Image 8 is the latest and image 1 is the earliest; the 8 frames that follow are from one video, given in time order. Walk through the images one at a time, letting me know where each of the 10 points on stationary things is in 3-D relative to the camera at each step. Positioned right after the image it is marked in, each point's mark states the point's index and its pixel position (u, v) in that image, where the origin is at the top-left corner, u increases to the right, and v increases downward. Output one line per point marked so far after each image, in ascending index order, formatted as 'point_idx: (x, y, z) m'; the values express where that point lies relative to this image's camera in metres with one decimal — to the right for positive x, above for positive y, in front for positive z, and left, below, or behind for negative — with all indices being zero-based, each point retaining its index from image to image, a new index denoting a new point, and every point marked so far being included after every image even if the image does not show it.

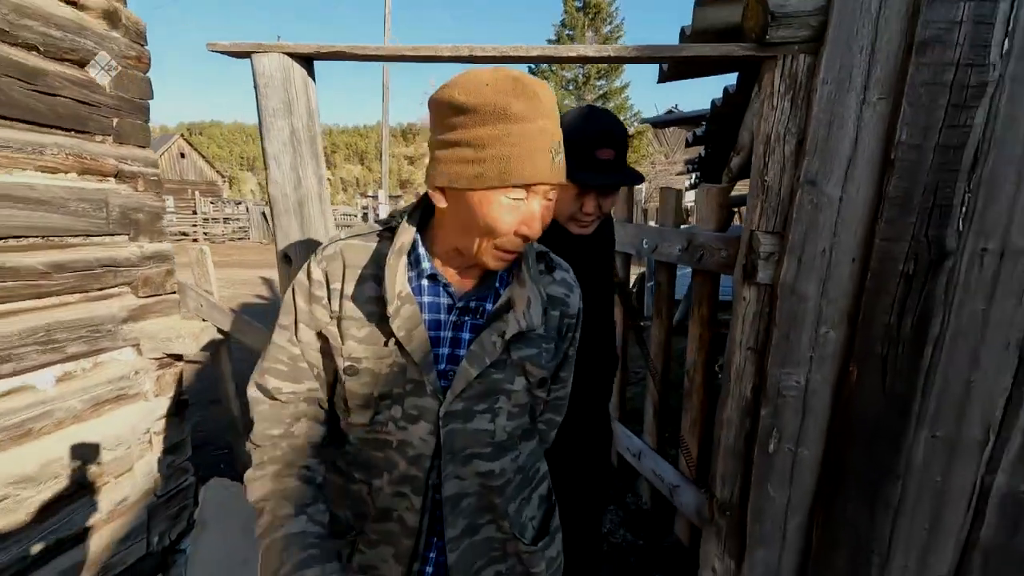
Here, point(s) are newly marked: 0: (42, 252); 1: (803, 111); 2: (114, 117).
0: (-1.6, +0.1, +1.8) m
1: (+0.8, +0.5, +1.5) m
2: (-1.5, +0.7, +2.1) m
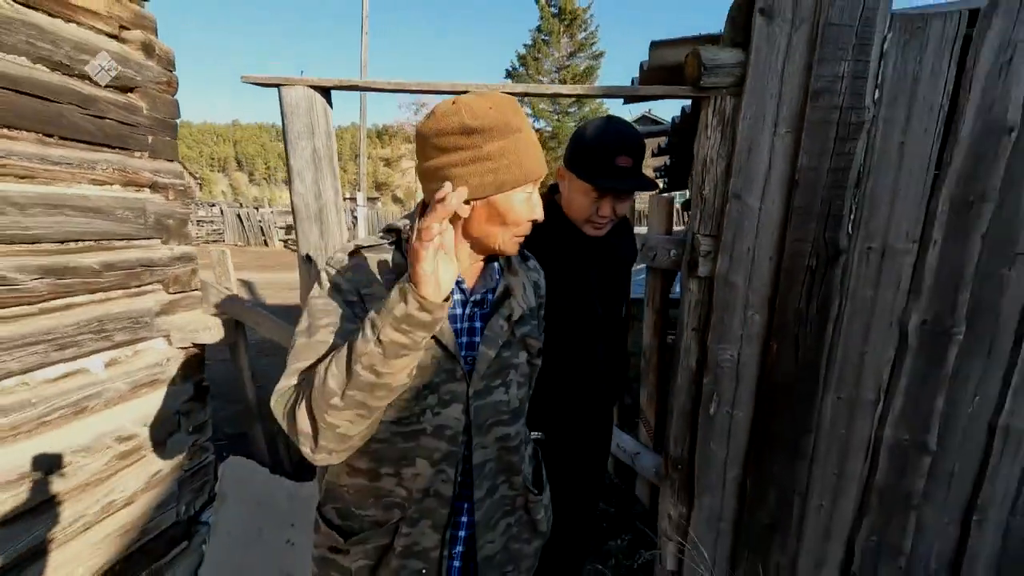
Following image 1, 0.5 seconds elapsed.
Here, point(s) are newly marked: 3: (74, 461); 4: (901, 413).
0: (-1.6, +0.1, +2.1) m
1: (+0.7, +0.5, +1.8) m
2: (-1.6, +0.7, +2.4) m
3: (-1.6, -0.6, +2.0) m
4: (+1.4, -0.4, +1.9) m
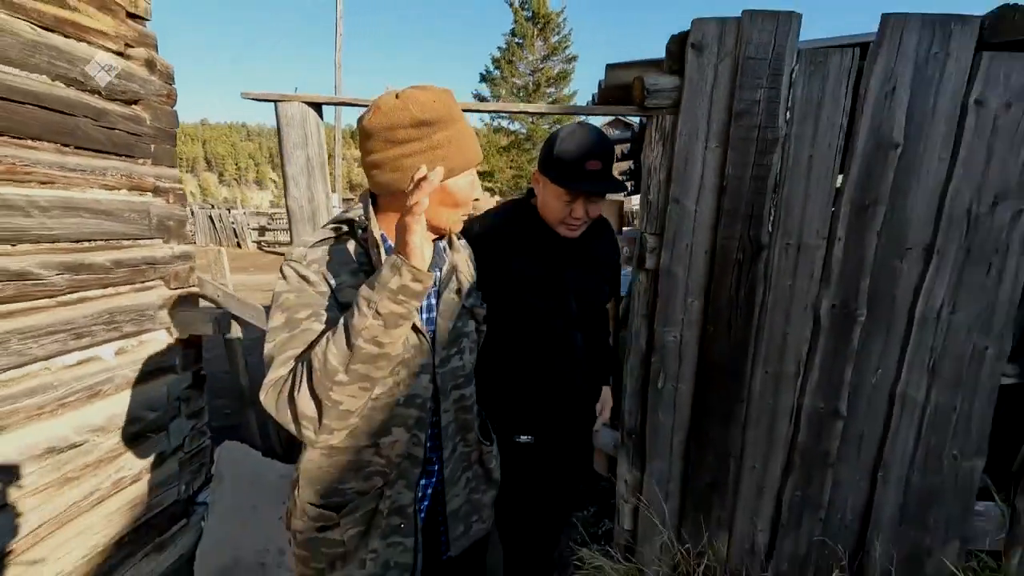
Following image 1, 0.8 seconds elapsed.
0: (-1.7, +0.2, +2.3) m
1: (+0.6, +0.6, +2.2) m
2: (-1.7, +0.7, +2.6) m
3: (-1.7, -0.6, +2.2) m
4: (+1.3, -0.4, +2.3) m
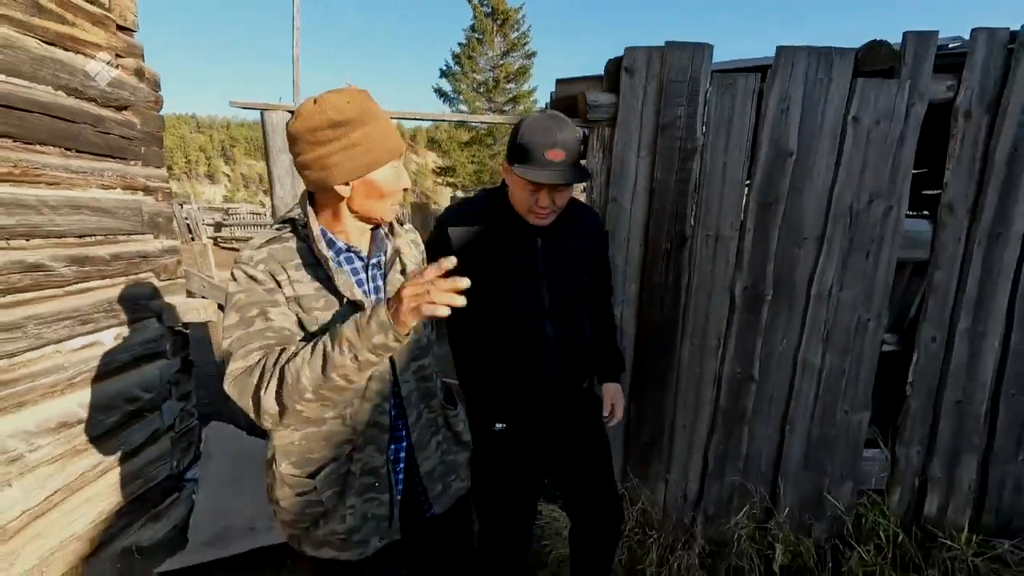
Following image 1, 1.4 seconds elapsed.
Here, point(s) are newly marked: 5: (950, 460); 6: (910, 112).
0: (-1.9, +0.2, +2.5) m
1: (+0.5, +0.6, +2.5) m
2: (-1.9, +0.7, +2.8) m
3: (-1.9, -0.6, +2.4) m
4: (+1.1, -0.3, +2.7) m
5: (+2.3, -0.9, +2.8) m
6: (+1.8, +0.8, +2.5) m
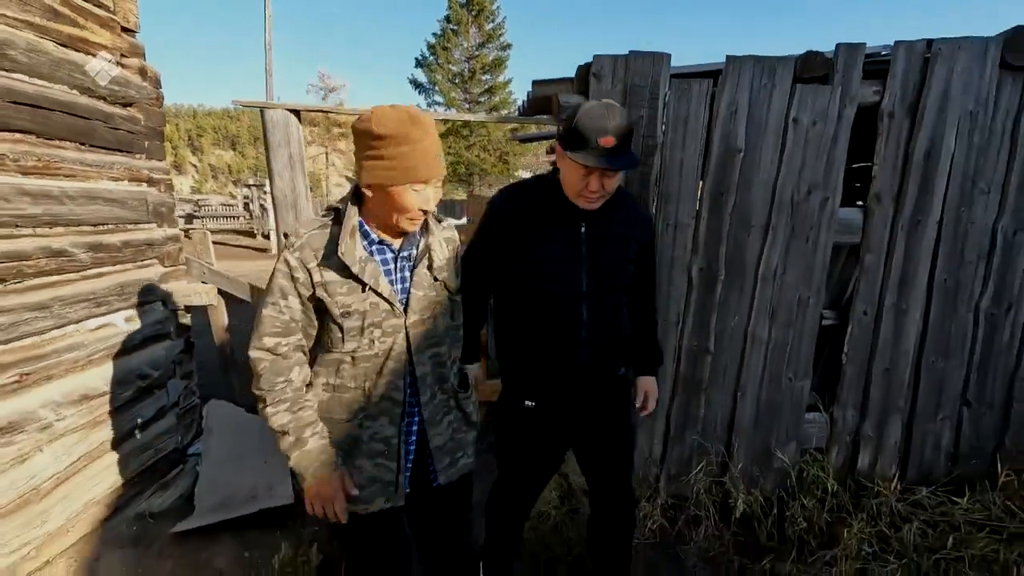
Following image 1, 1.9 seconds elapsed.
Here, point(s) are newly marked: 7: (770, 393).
0: (-2.0, +0.3, +2.7) m
1: (+0.4, +0.7, +2.8) m
2: (-2.0, +0.8, +3.0) m
3: (-2.0, -0.5, +2.6) m
4: (+1.0, -0.2, +3.0) m
5: (+2.2, -0.8, +3.2) m
6: (+1.7, +0.9, +2.8) m
7: (+1.5, -0.6, +3.1) m
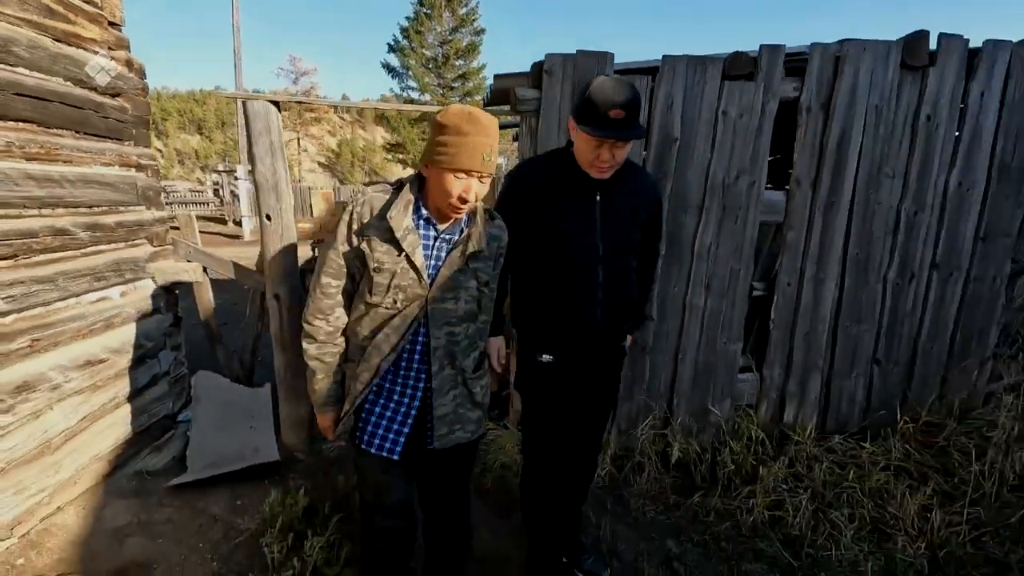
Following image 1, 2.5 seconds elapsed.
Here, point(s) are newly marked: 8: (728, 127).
0: (-2.2, +0.4, +2.9) m
1: (+0.1, +0.9, +3.2) m
2: (-2.3, +1.0, +3.2) m
3: (-2.2, -0.4, +2.9) m
4: (+0.8, -0.1, +3.4) m
5: (+2.0, -0.6, +3.7) m
6: (+1.5, +1.1, +3.2) m
7: (+1.3, -0.4, +3.6) m
8: (+1.3, +1.0, +3.2) m
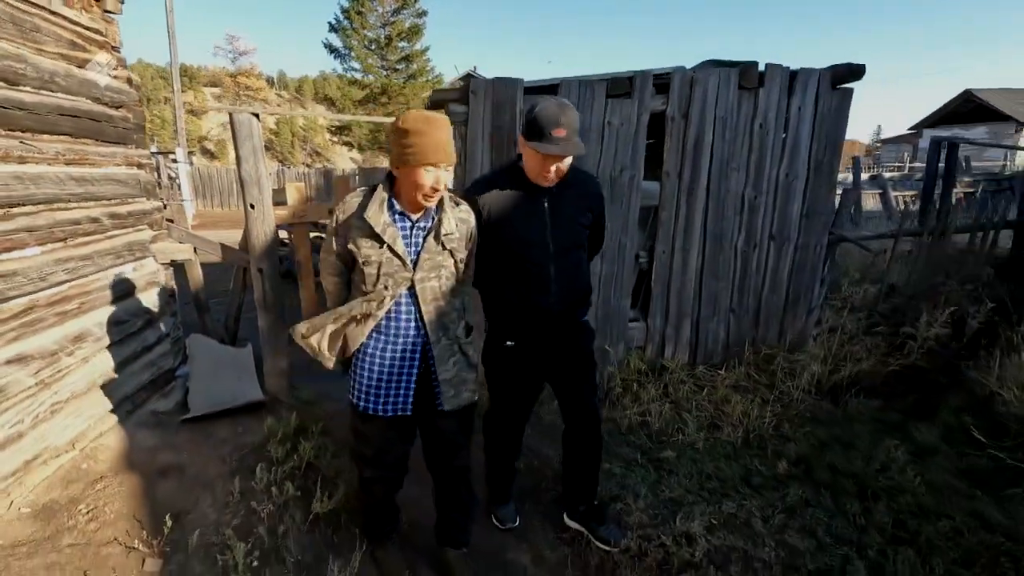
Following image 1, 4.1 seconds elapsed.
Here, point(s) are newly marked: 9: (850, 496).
0: (-2.7, +0.6, +3.6) m
1: (-0.4, +1.1, +4.1) m
2: (-2.8, +1.1, +3.9) m
3: (-2.6, -0.2, +3.6) m
4: (+0.3, +0.2, +4.4) m
5: (+1.5, -0.3, +4.8) m
6: (+1.0, +1.3, +4.2) m
7: (+0.8, -0.2, +4.6) m
8: (+0.8, +1.2, +4.2) m
9: (+1.9, -1.2, +3.0) m
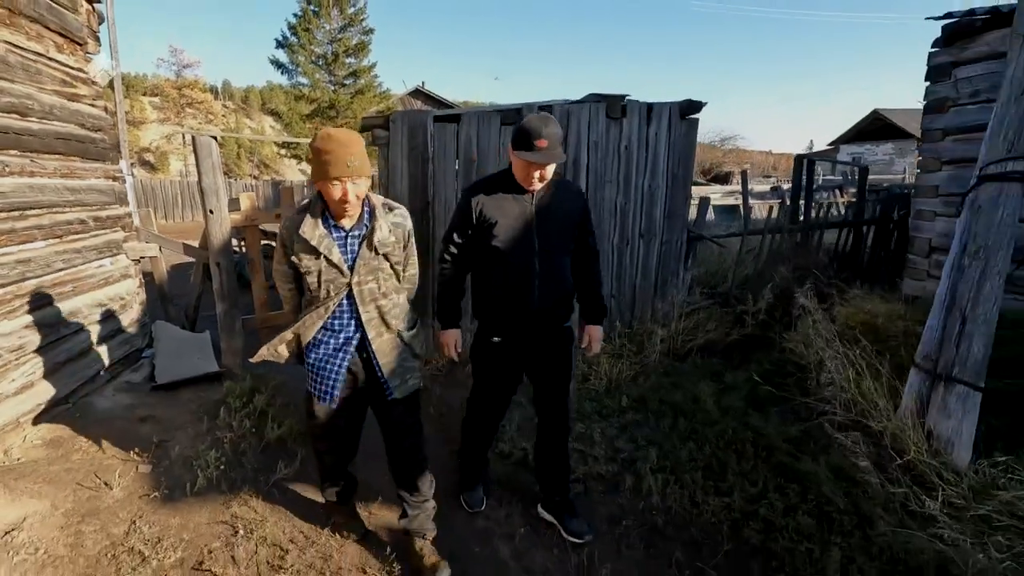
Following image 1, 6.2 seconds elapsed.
0: (-3.4, +0.6, +4.5) m
1: (-1.2, +1.2, +5.1) m
2: (-3.6, +1.2, +4.7) m
3: (-3.4, -0.1, +4.4) m
4: (-0.5, +0.3, +5.5) m
5: (+0.6, -0.2, +5.9) m
6: (+0.2, +1.5, +5.4) m
7: (-0.1, -0.1, +5.7) m
8: (-0.1, +1.3, +5.3) m
9: (+1.2, -1.0, +4.2) m
